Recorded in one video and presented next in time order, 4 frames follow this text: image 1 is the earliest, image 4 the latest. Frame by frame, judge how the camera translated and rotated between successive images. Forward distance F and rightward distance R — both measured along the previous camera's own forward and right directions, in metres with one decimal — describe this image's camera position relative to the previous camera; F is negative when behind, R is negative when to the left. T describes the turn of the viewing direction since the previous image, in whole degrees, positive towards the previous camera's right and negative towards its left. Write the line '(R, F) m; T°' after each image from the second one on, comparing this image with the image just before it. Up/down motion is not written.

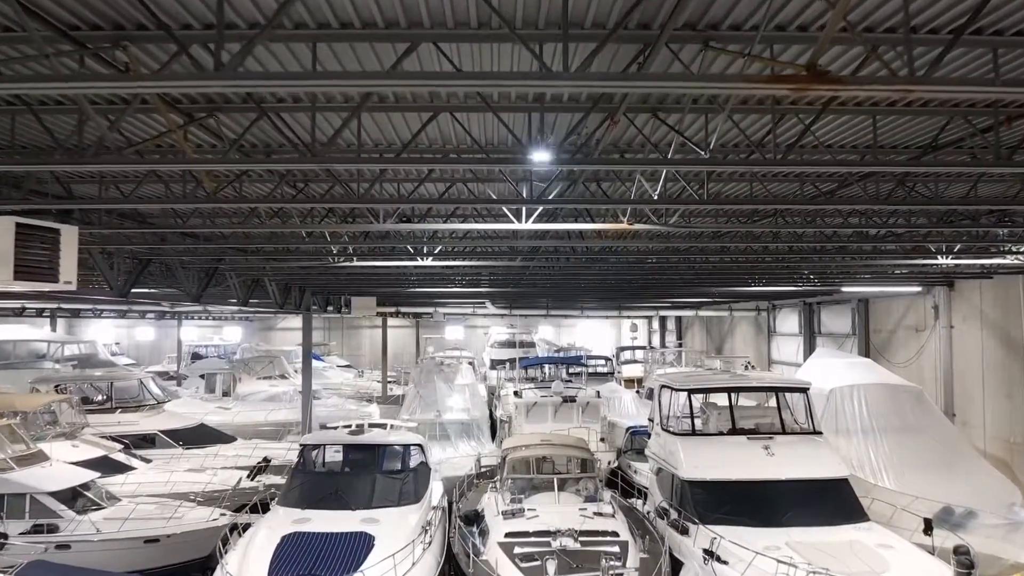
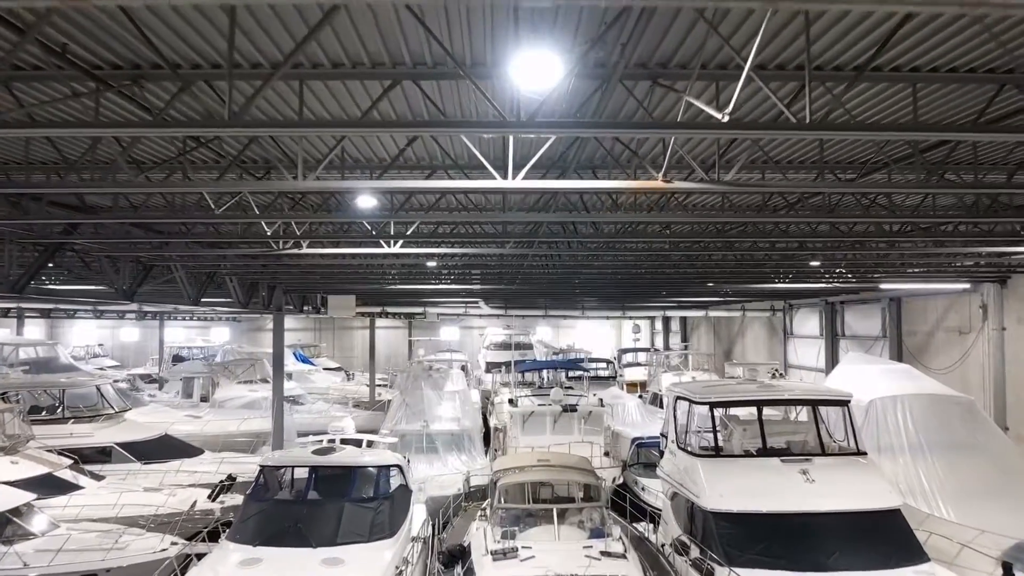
(0.0, +1.0) m; 0°
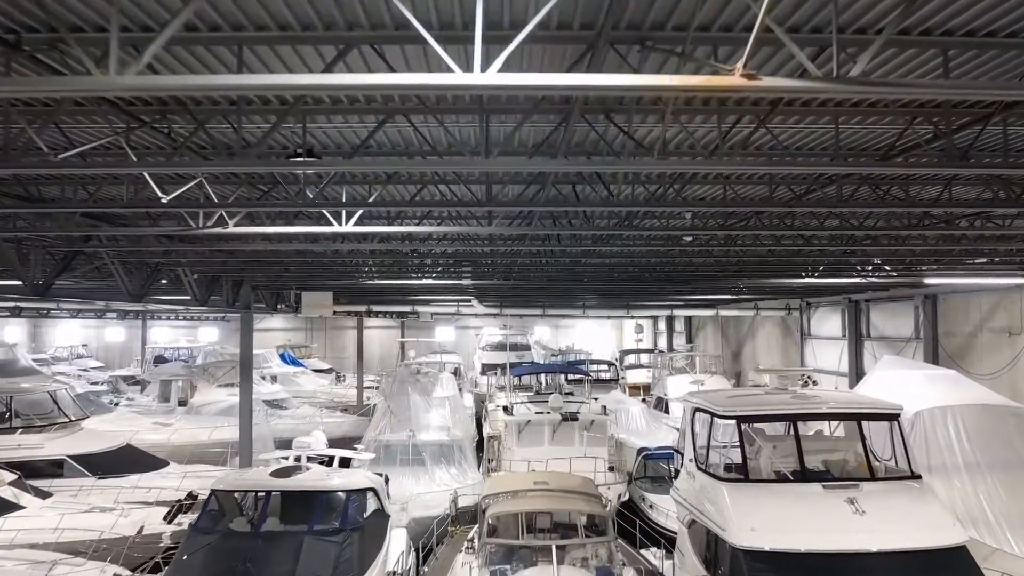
(0.0, +0.9) m; 0°
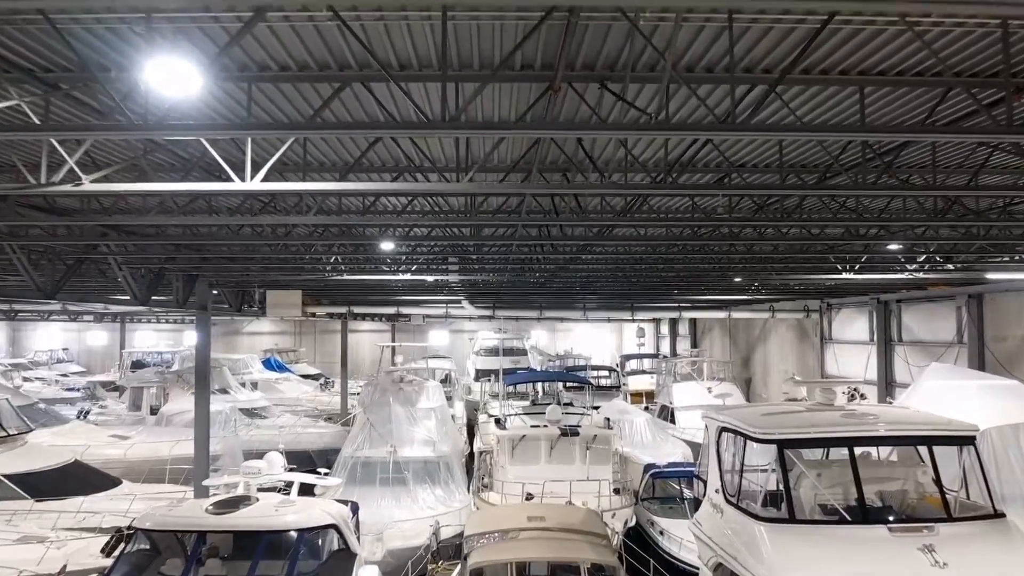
(0.0, +1.0) m; 0°
